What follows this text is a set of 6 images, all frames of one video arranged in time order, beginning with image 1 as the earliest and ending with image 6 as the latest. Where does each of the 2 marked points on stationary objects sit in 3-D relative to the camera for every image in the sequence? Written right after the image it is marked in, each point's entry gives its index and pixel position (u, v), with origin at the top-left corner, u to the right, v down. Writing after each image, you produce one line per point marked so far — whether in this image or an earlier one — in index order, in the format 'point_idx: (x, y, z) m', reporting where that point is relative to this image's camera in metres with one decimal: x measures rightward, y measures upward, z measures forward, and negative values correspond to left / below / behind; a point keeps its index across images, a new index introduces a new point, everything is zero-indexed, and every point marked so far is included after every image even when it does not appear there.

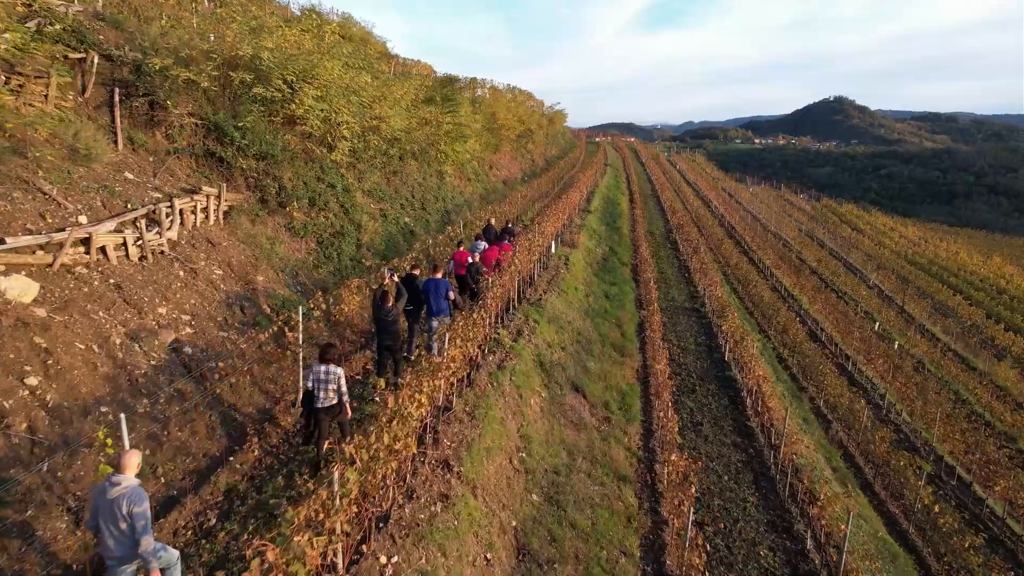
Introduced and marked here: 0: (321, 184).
0: (-3.4, +1.9, +12.0) m
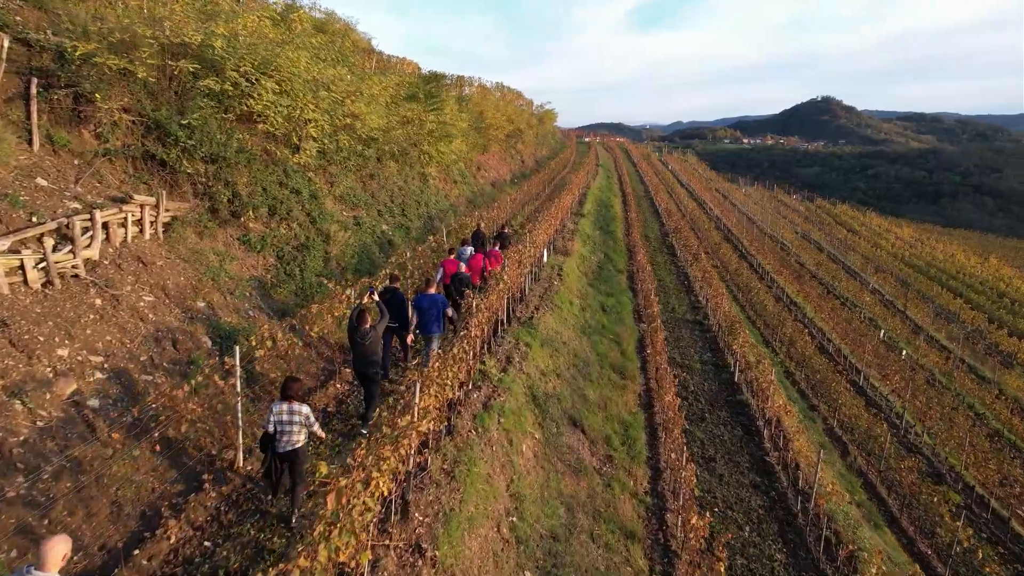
0: (-3.6, +1.6, +10.6) m
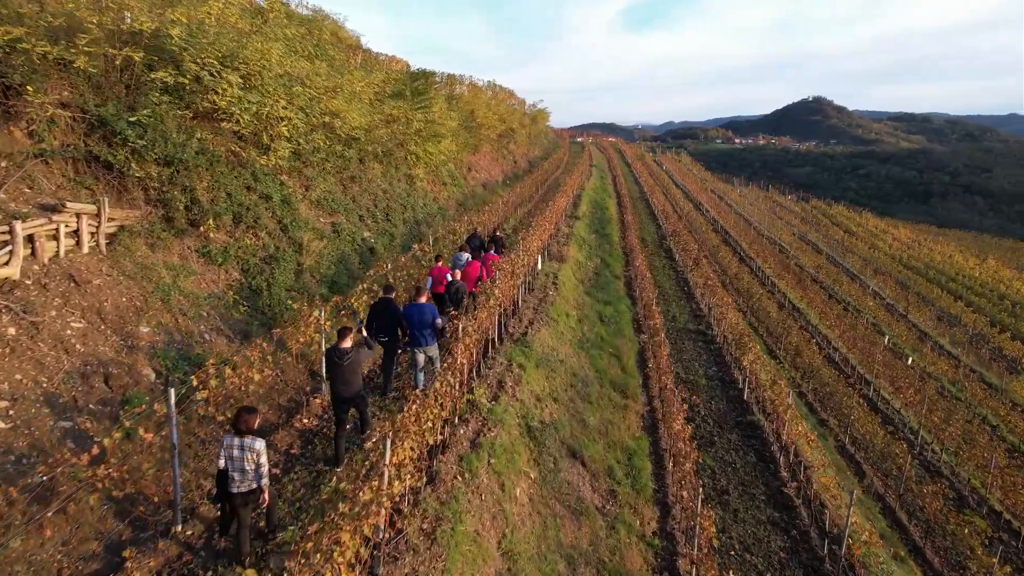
0: (-3.7, +1.3, +9.6) m
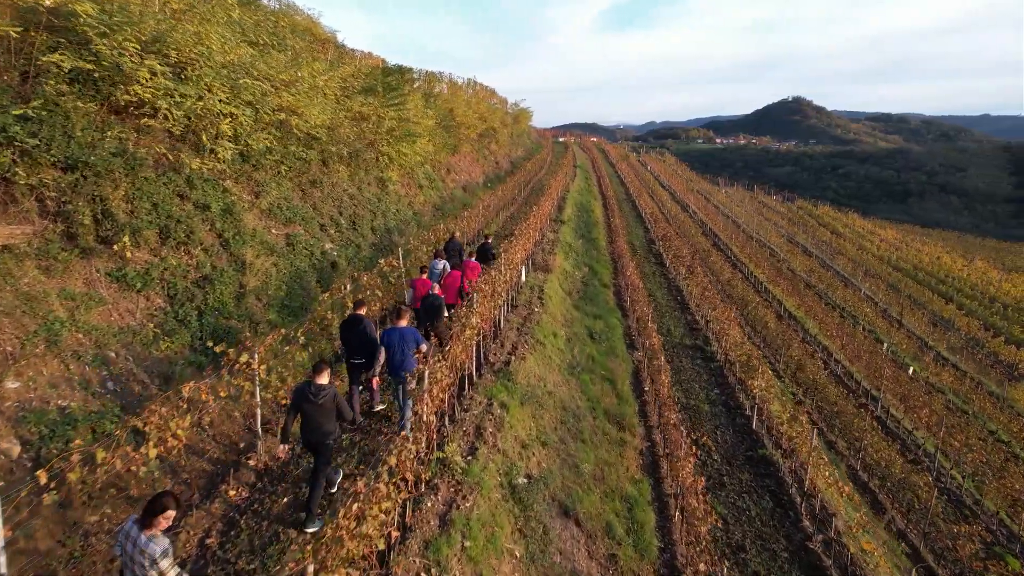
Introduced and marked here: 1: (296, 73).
0: (-4.0, +1.0, +8.2) m
1: (-3.8, +3.8, +11.6) m
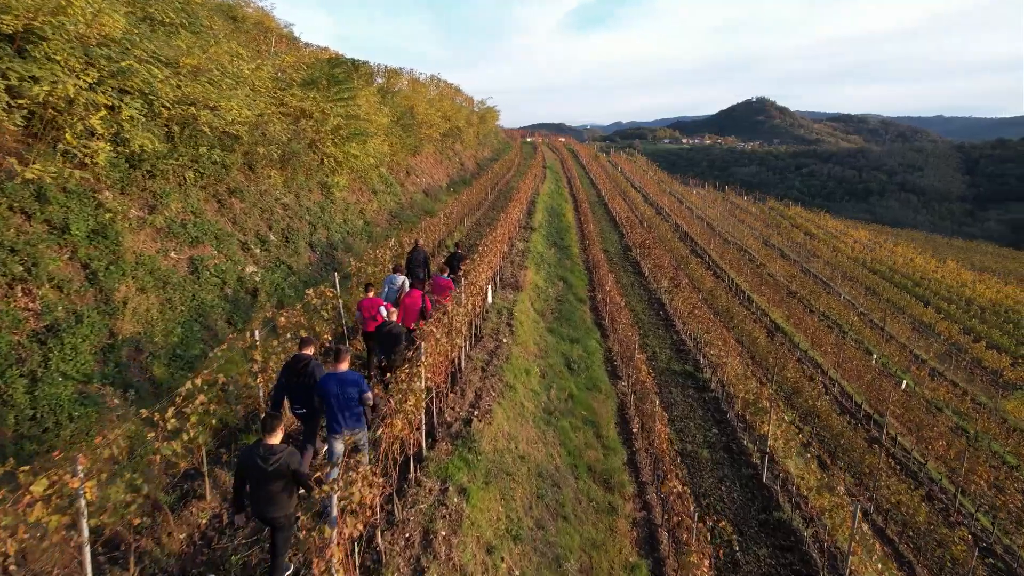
0: (-4.4, +0.6, +6.1) m
1: (-4.3, +3.3, +9.6) m
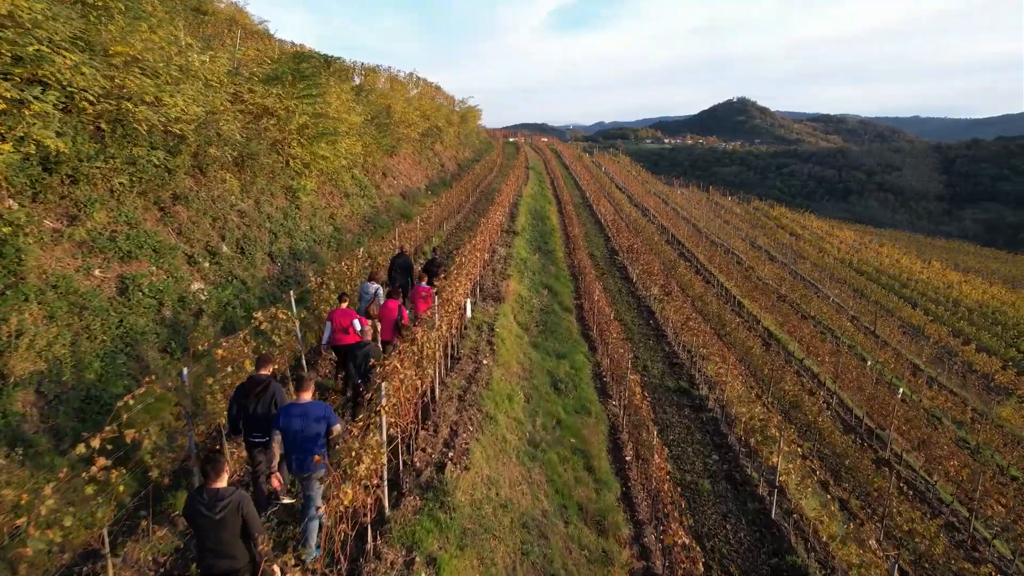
0: (-4.5, +0.3, +5.0) m
1: (-4.6, +3.1, +8.5) m
